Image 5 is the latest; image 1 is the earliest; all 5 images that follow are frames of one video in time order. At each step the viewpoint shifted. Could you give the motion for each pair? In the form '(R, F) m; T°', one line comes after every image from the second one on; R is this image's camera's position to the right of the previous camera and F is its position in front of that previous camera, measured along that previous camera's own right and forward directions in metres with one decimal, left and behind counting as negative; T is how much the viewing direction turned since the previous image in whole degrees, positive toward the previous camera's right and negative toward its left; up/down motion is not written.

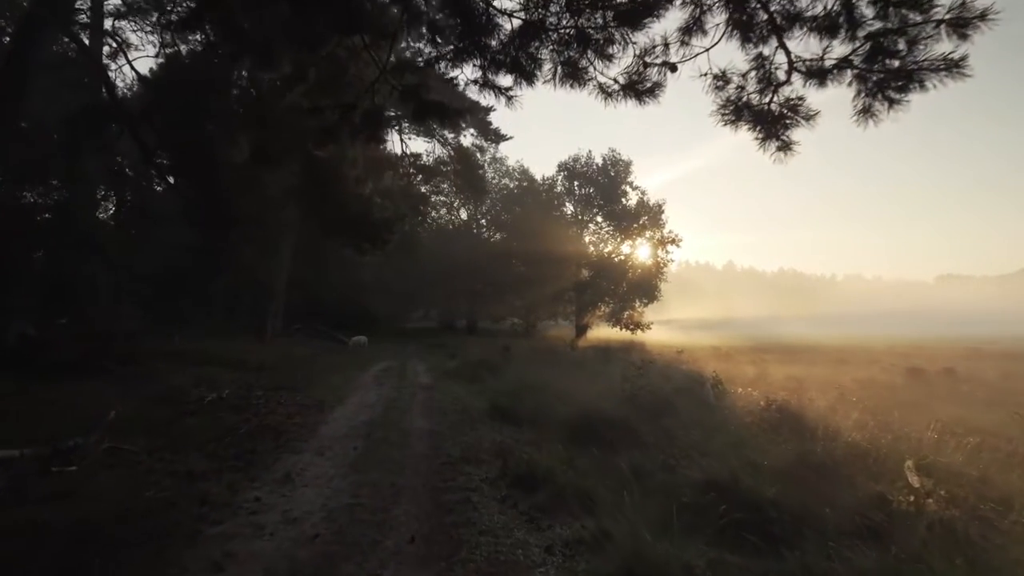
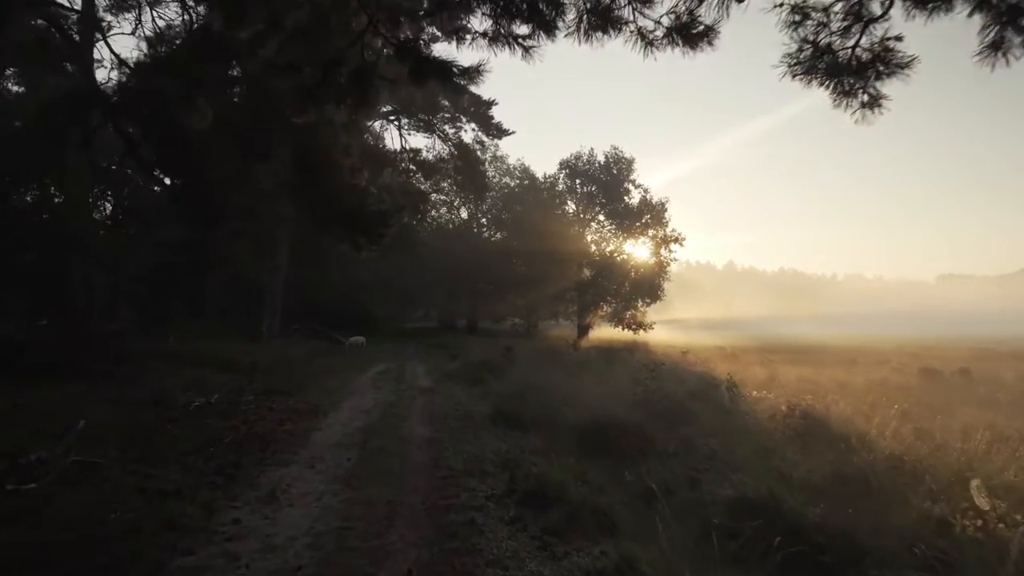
(-0.1, +0.8) m; 0°
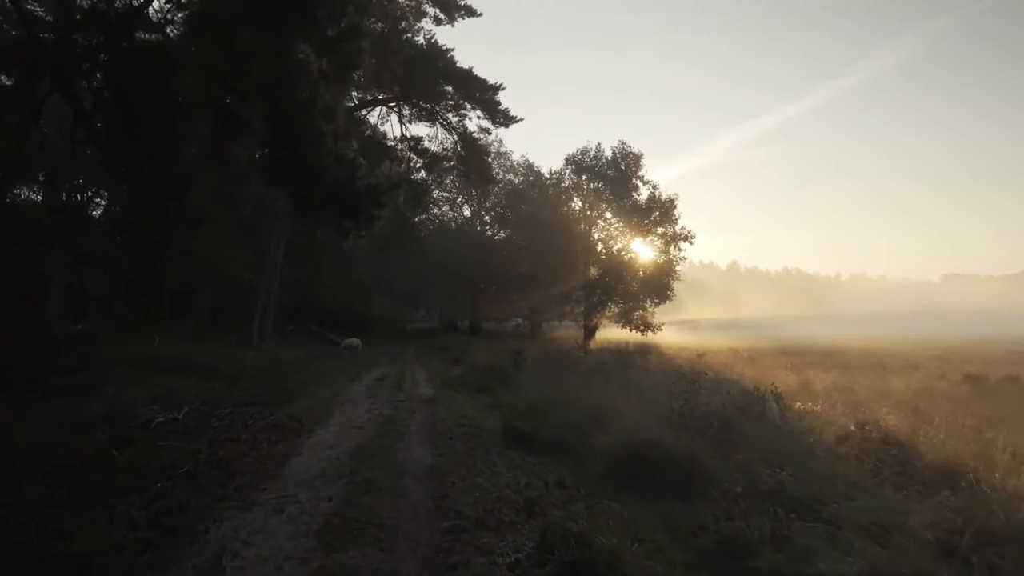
(-0.3, +2.0) m; 0°
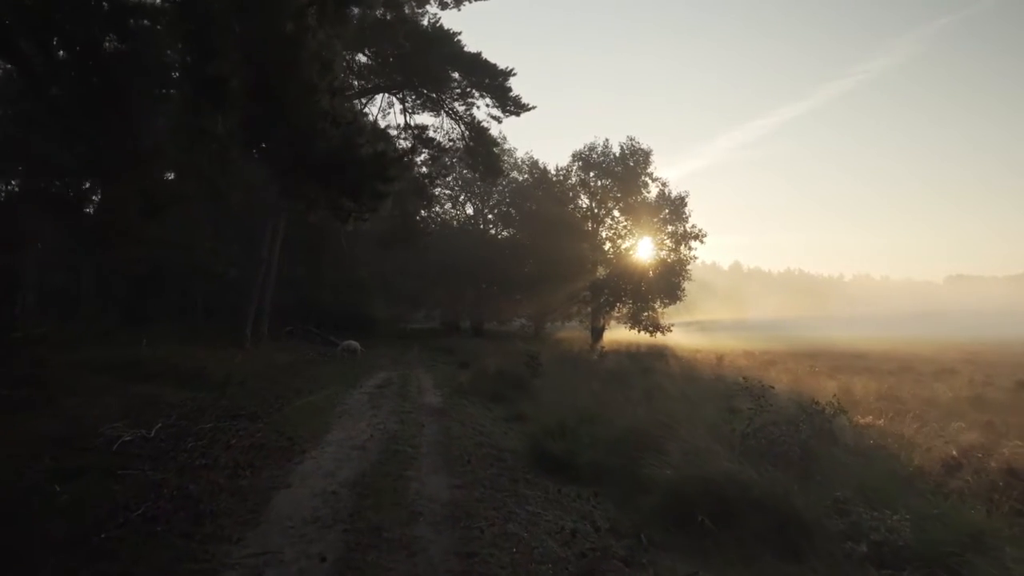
(-0.4, +1.8) m; 0°
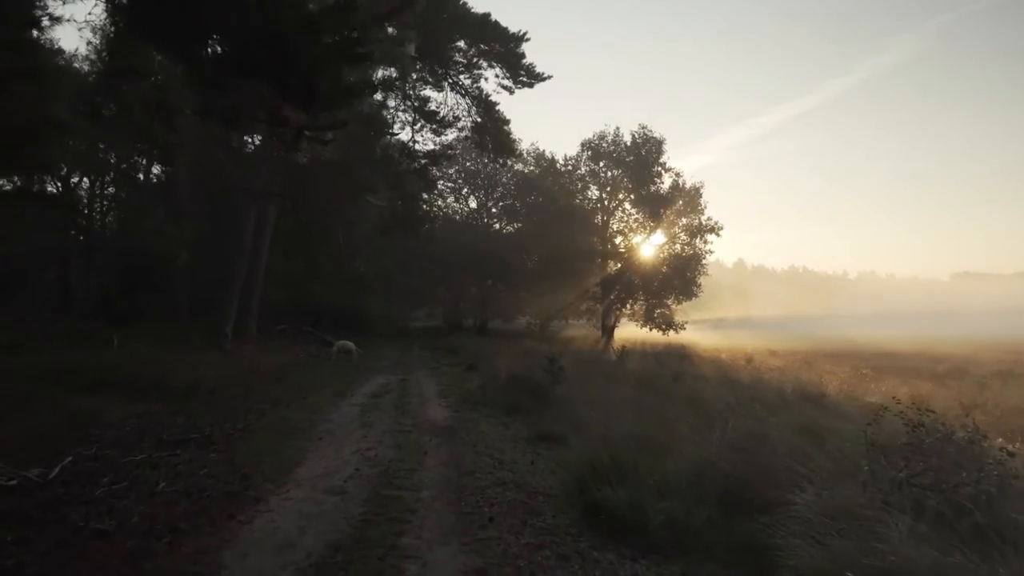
(-0.4, +3.0) m; 0°
